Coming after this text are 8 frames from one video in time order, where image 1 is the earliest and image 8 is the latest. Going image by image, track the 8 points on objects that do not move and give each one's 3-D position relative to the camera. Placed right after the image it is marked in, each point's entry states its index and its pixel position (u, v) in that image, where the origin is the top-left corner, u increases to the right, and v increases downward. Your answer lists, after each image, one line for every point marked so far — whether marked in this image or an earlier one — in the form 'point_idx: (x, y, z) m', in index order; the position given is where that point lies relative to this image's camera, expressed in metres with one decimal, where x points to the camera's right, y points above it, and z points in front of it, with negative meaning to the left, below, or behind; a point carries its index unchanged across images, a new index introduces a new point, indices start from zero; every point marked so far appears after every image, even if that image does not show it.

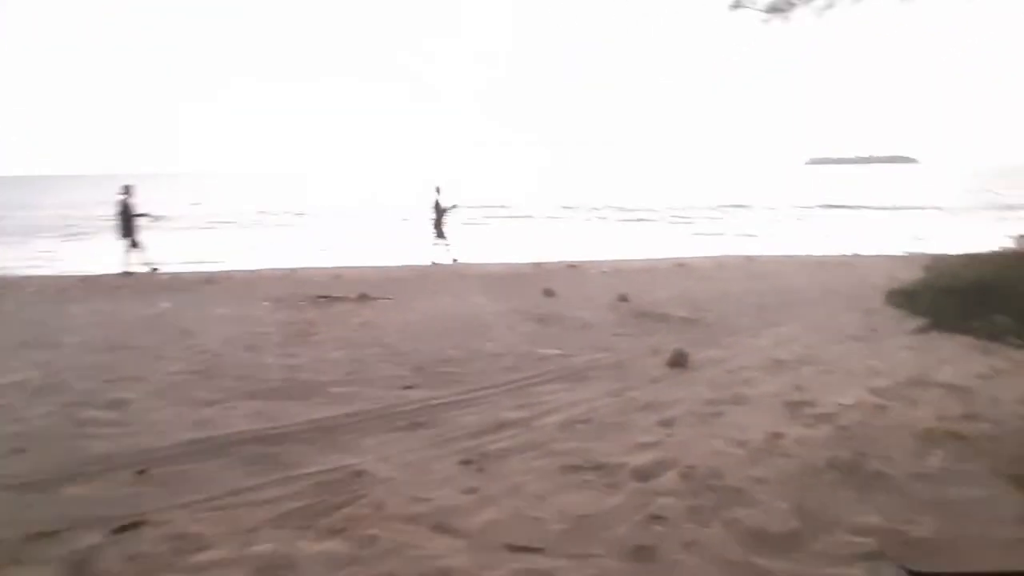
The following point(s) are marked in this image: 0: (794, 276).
0: (+5.1, +0.2, +12.2) m
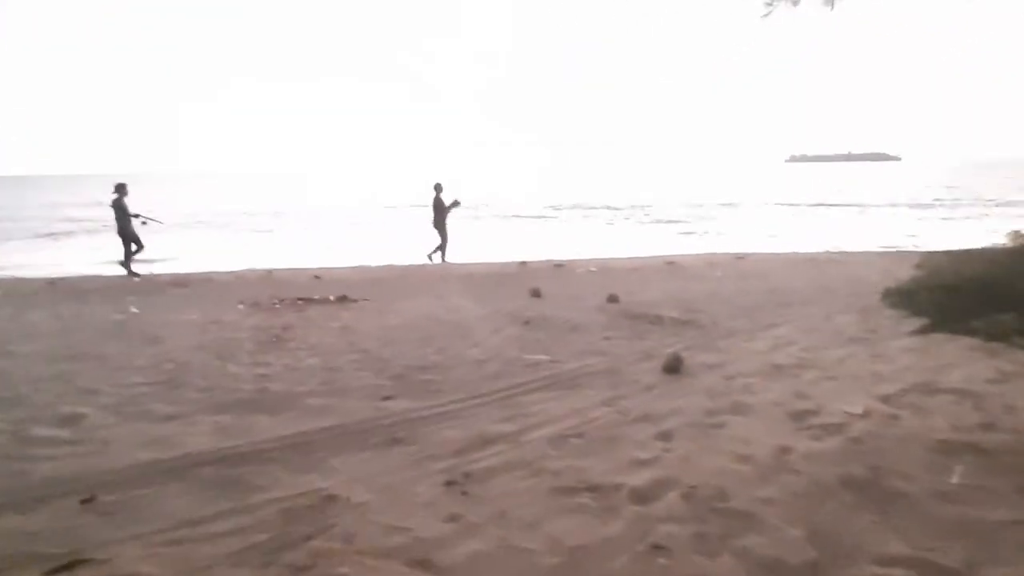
0: (+4.8, +0.3, +12.0) m
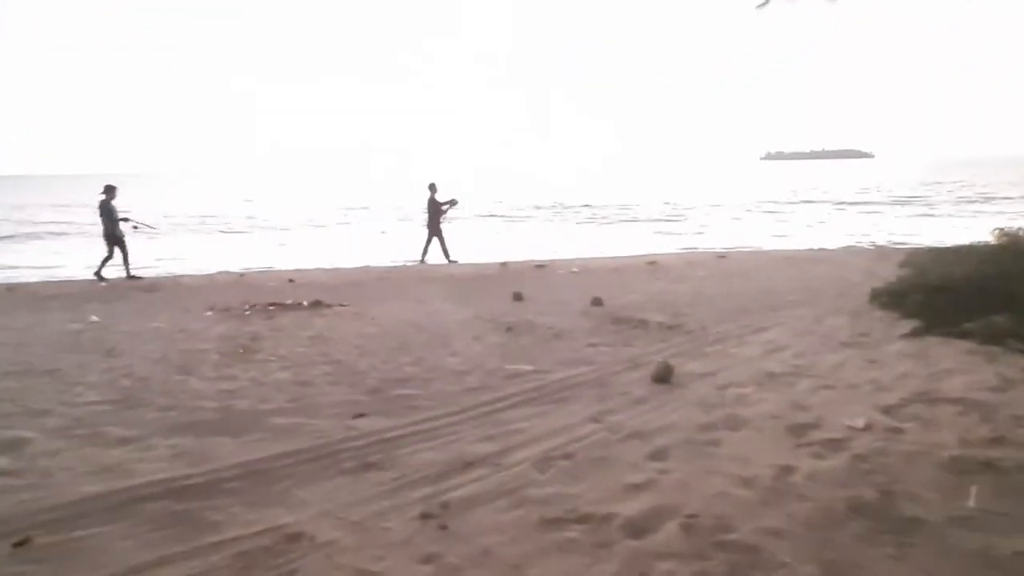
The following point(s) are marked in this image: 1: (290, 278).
0: (+4.5, +0.3, +11.8) m
1: (-4.3, +0.2, +13.1) m
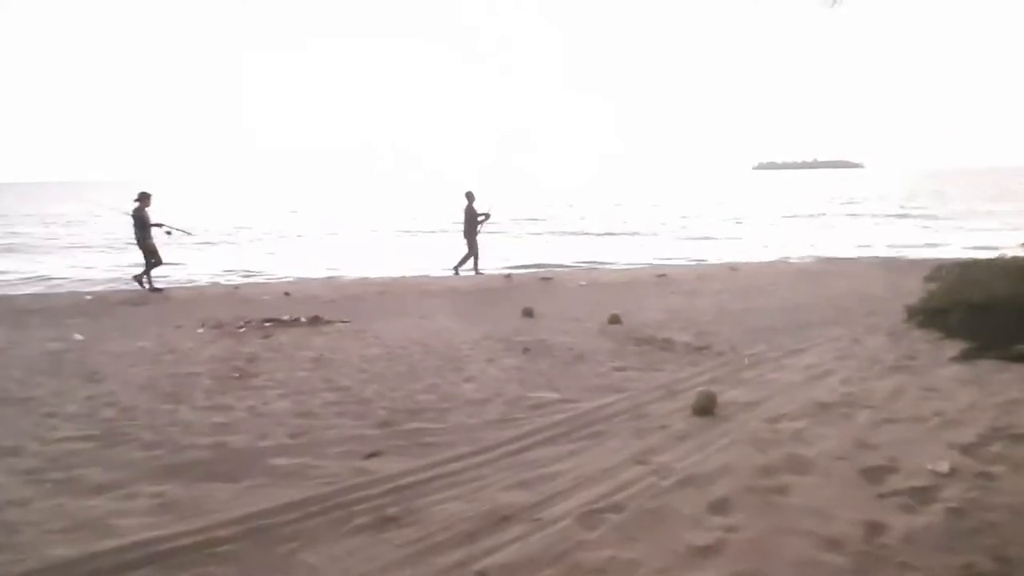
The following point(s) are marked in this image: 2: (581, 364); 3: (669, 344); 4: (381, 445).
0: (+4.6, 0.0, +11.3) m
1: (-4.2, -0.1, +12.6) m
2: (+0.6, -0.7, +6.3) m
3: (+1.6, -0.6, +6.9) m
4: (-0.8, -1.0, +4.3) m
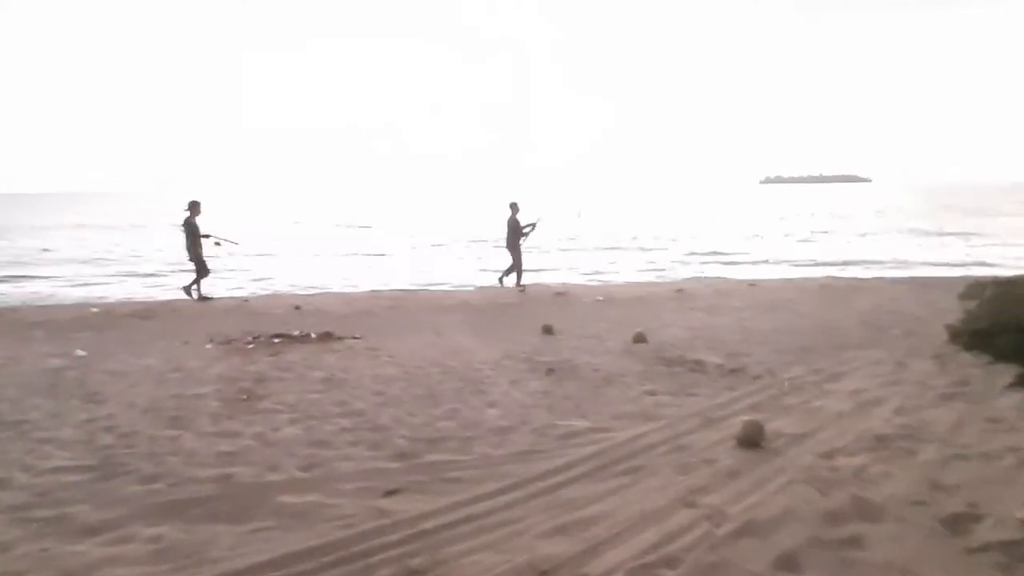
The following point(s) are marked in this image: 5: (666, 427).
0: (+4.9, -0.3, +10.9) m
1: (-3.9, -0.3, +12.3) m
2: (+0.8, -0.9, +5.9) m
3: (+1.8, -0.8, +6.5) m
4: (-0.6, -1.1, +3.9) m
5: (+1.1, -1.0, +4.8) m
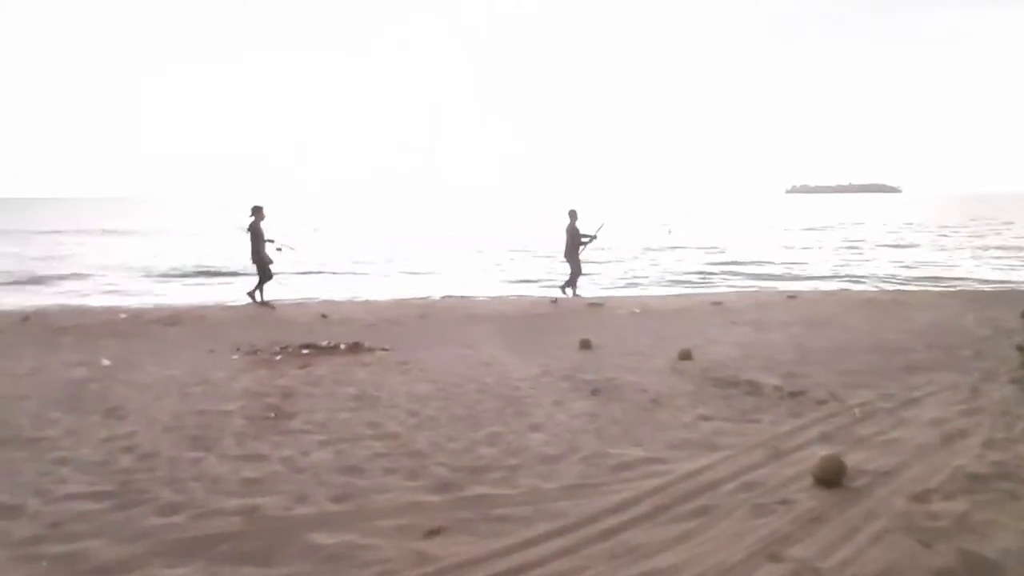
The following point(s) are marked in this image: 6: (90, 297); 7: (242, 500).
0: (+5.4, -0.5, +10.4) m
1: (-3.4, -0.4, +12.0) m
2: (+1.2, -1.0, +5.4) m
3: (+2.2, -0.9, +6.1) m
4: (-0.4, -1.2, +3.5) m
5: (+1.4, -1.1, +4.3) m
6: (-9.7, -0.2, +15.5) m
7: (-1.5, -1.2, +3.8) m
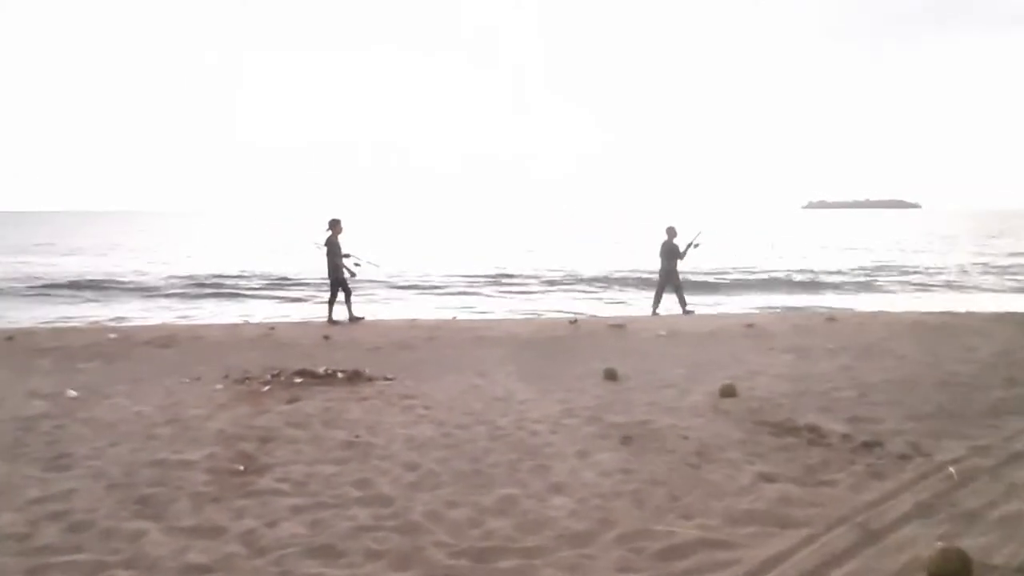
0: (+5.6, -0.8, +9.3) m
1: (-3.1, -0.8, +11.2) m
2: (+1.3, -1.2, +4.5) m
3: (+2.3, -1.1, +5.1) m
4: (-0.3, -1.4, +2.6) m
5: (+1.5, -1.3, +3.4) m
6: (-9.3, -0.6, +14.9) m
7: (-1.4, -1.3, +2.9) m
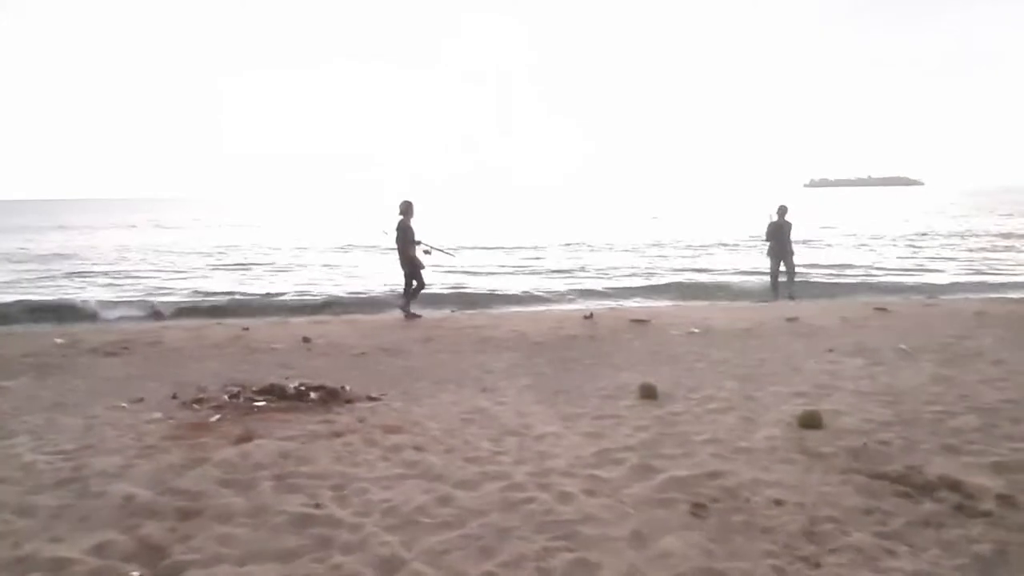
0: (+5.7, -0.7, +7.9) m
1: (-3.0, -0.7, +9.7) m
2: (+1.4, -1.2, +3.0) m
3: (+2.4, -1.1, +3.6) m
4: (-0.2, -1.5, +1.2) m
5: (+1.6, -1.3, +1.9) m
6: (-9.2, -0.5, +13.4) m
7: (-1.3, -1.5, +1.4) m
